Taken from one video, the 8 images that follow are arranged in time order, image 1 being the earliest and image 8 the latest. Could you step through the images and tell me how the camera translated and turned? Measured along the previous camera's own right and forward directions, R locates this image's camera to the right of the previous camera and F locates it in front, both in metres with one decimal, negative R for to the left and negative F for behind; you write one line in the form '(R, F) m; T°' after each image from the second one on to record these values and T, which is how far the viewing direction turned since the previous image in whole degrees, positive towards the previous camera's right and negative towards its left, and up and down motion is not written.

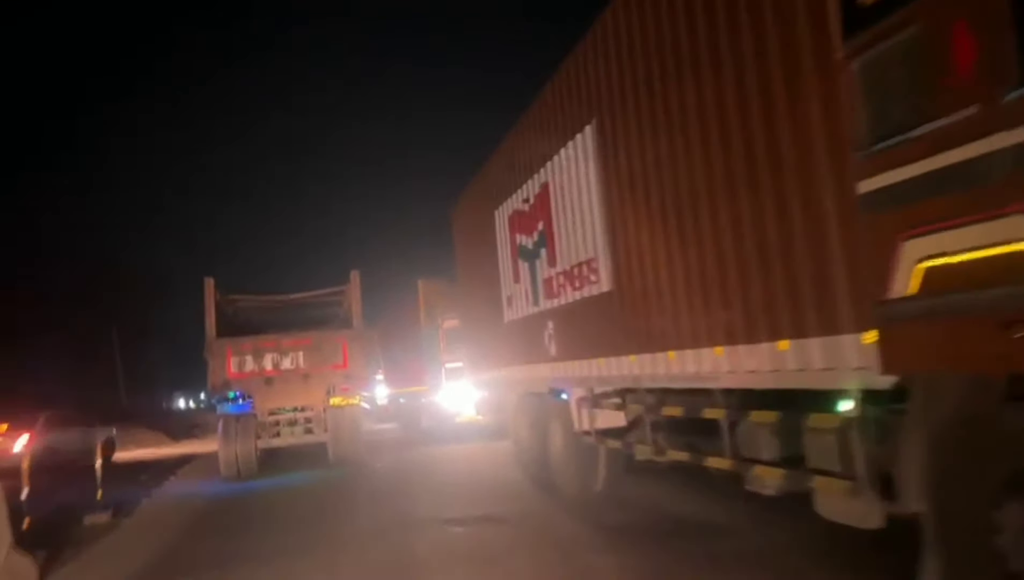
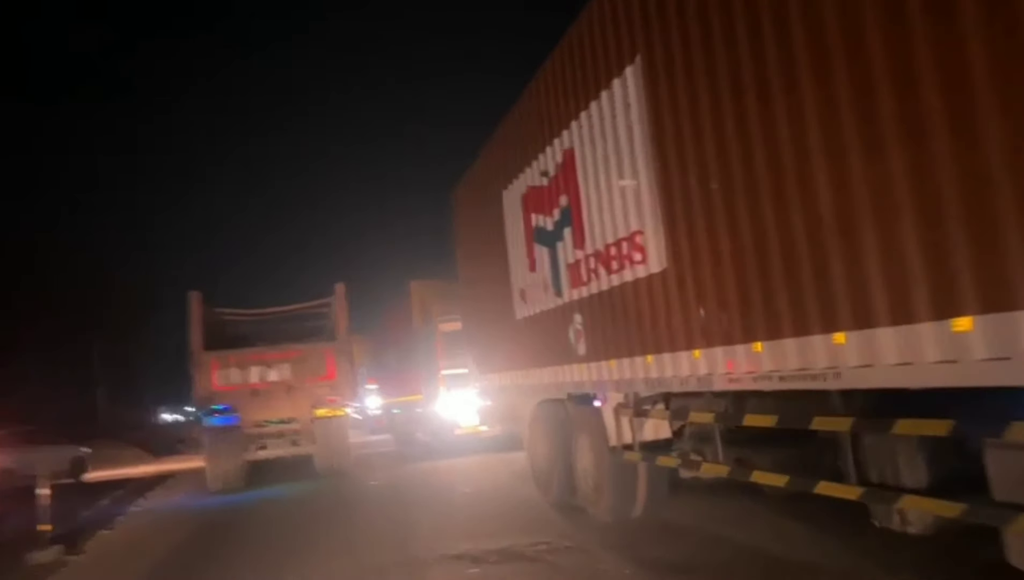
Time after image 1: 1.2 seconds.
(-0.4, +2.0) m; +1°
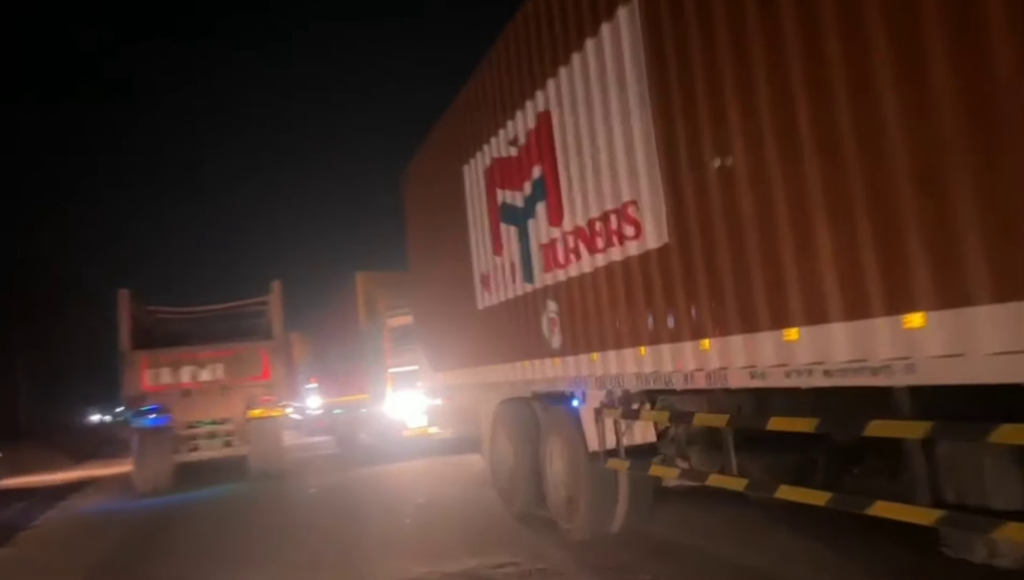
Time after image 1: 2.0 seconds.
(-0.3, +1.3) m; +4°
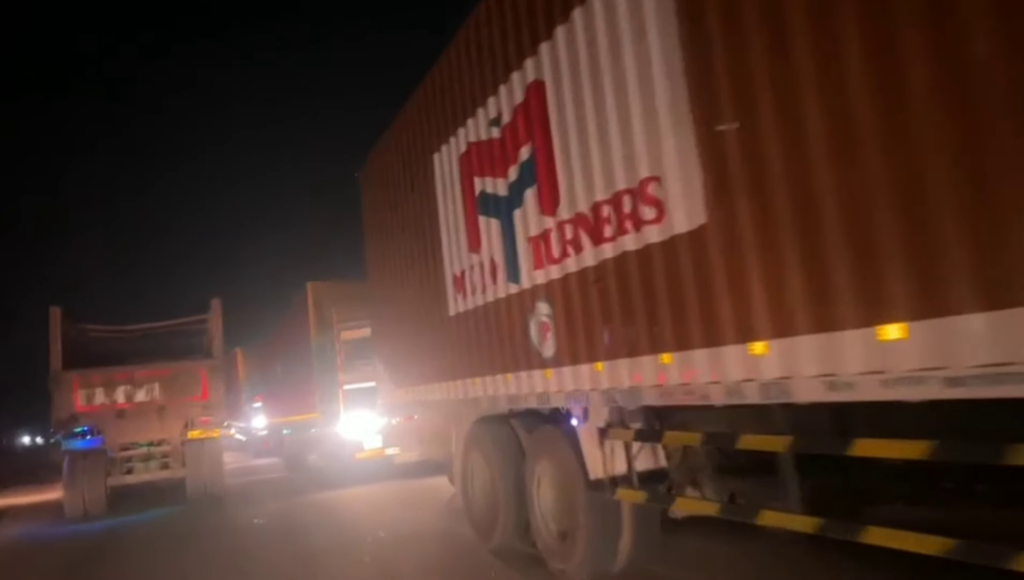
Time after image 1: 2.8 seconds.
(-0.4, +1.3) m; +4°
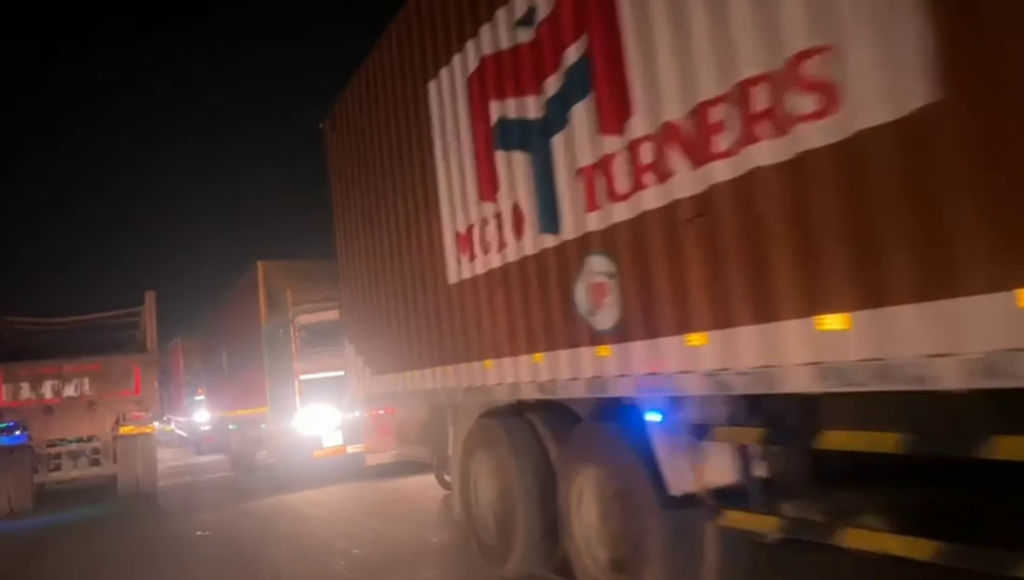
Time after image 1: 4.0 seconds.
(-0.7, +2.0) m; +4°
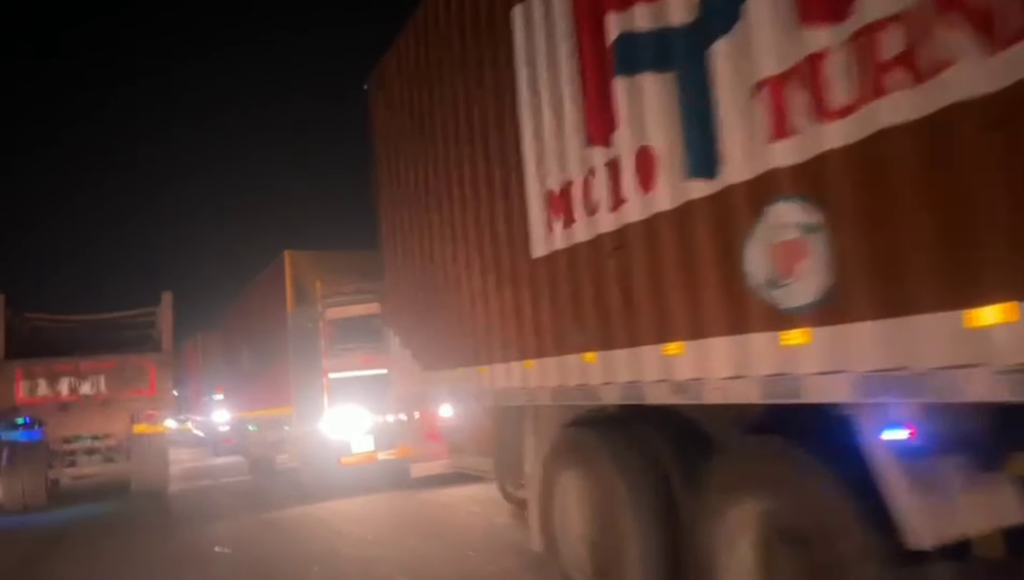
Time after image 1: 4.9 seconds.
(-0.7, +1.6) m; -1°
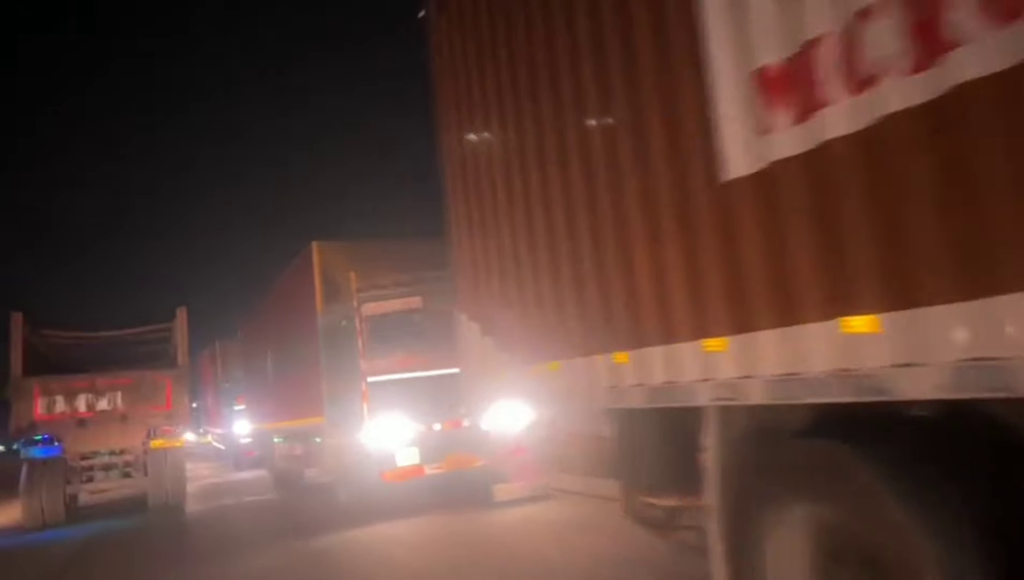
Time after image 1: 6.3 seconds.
(-1.0, +2.2) m; -1°
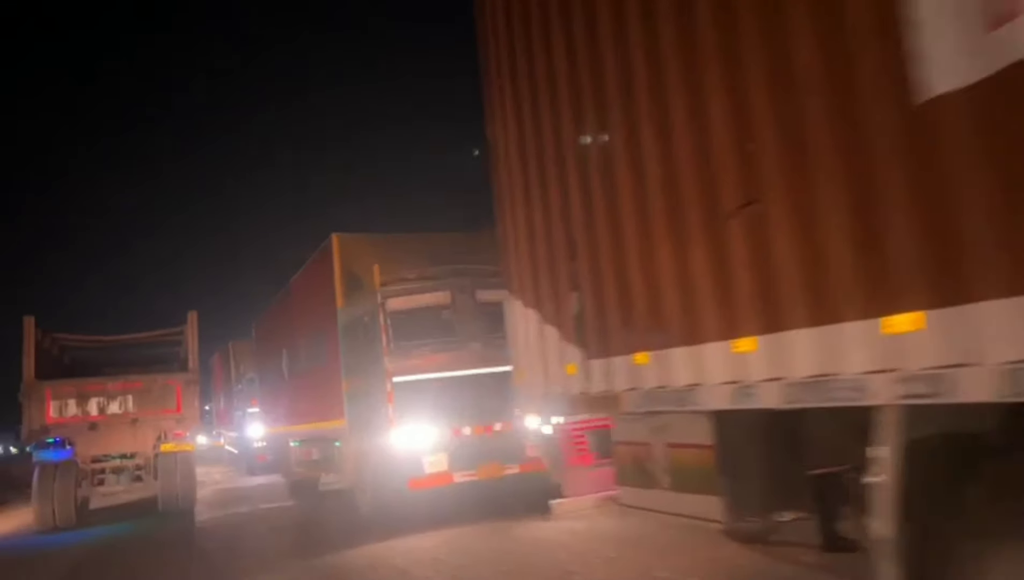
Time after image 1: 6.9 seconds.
(-0.5, +1.1) m; -1°
